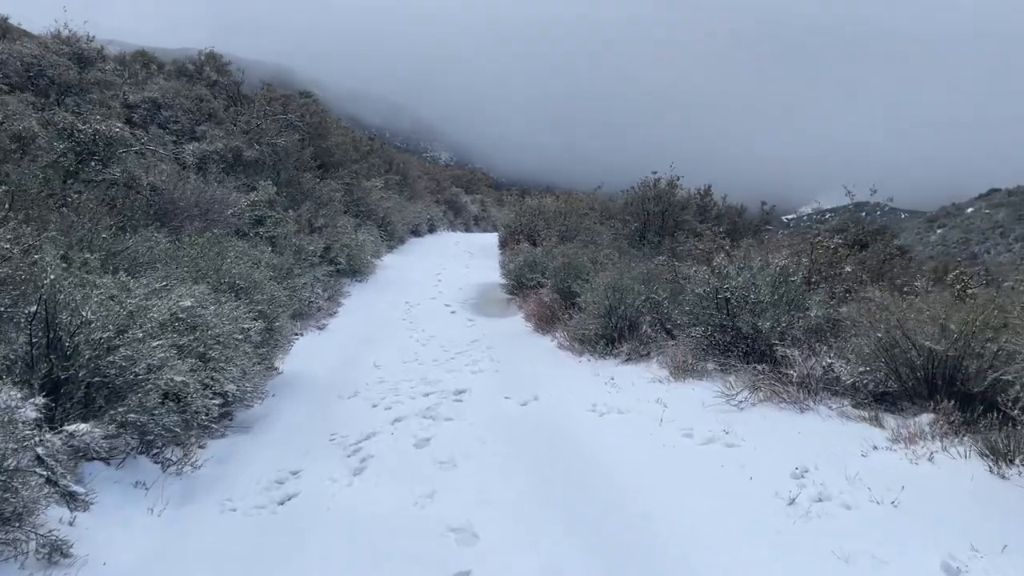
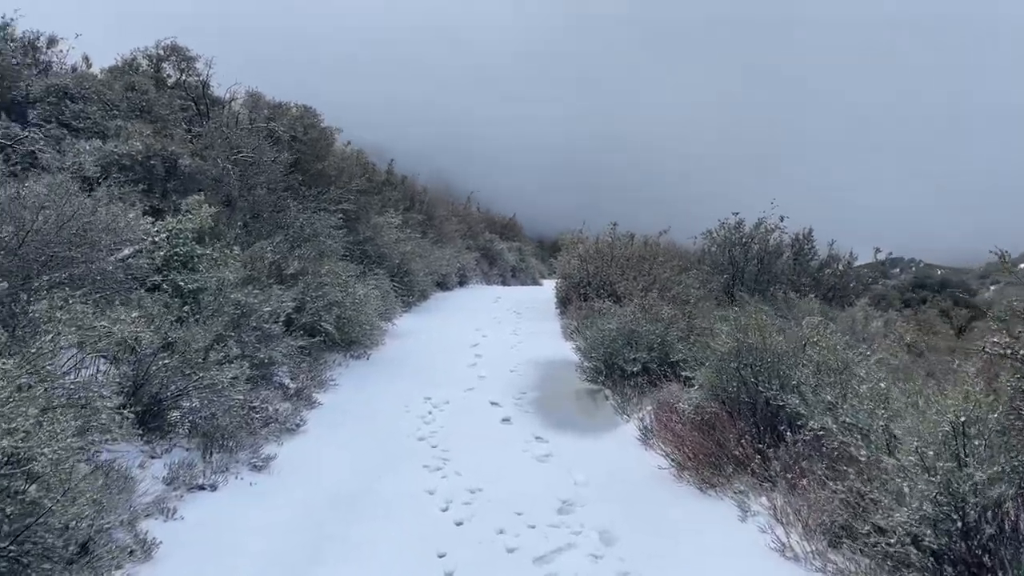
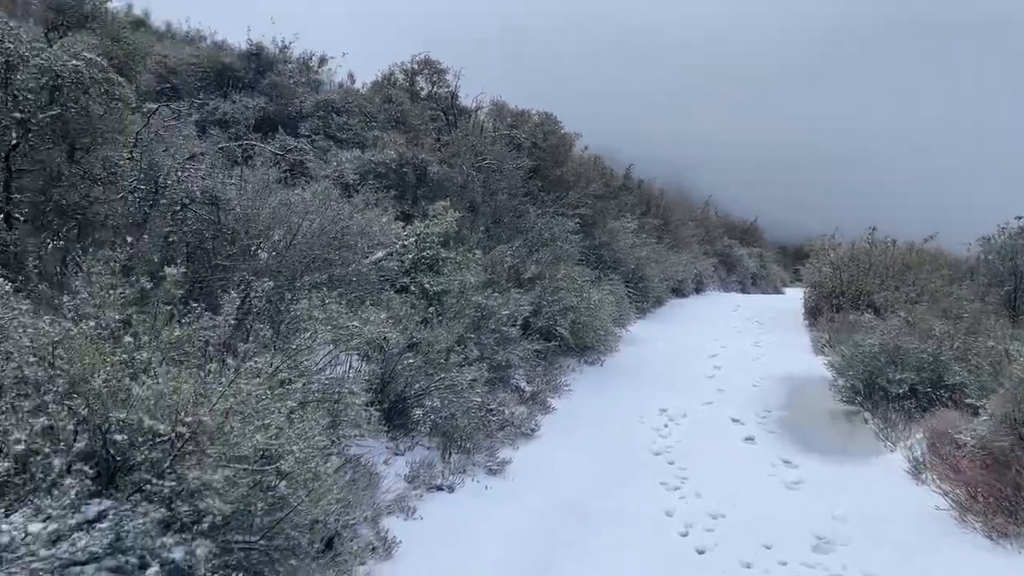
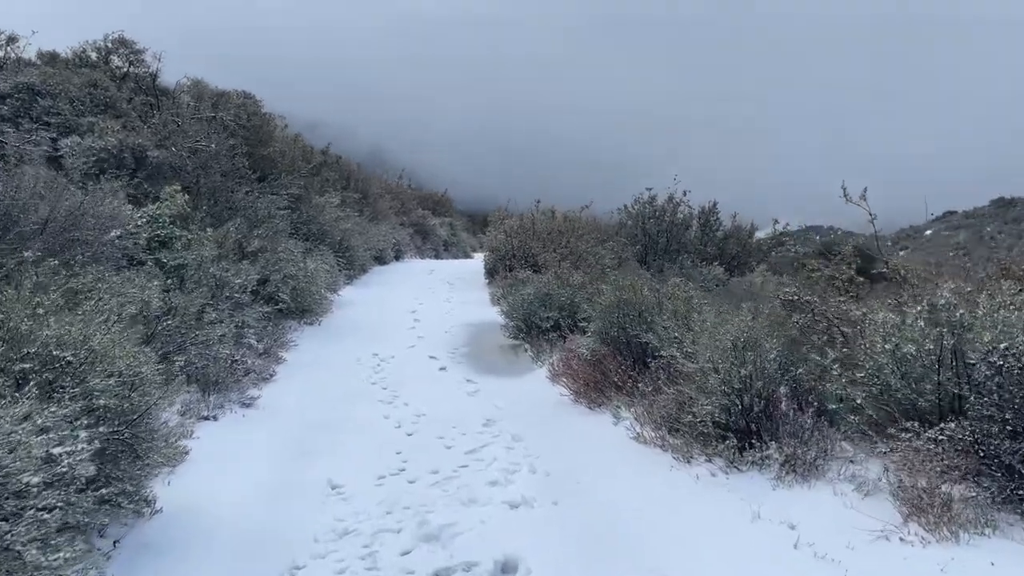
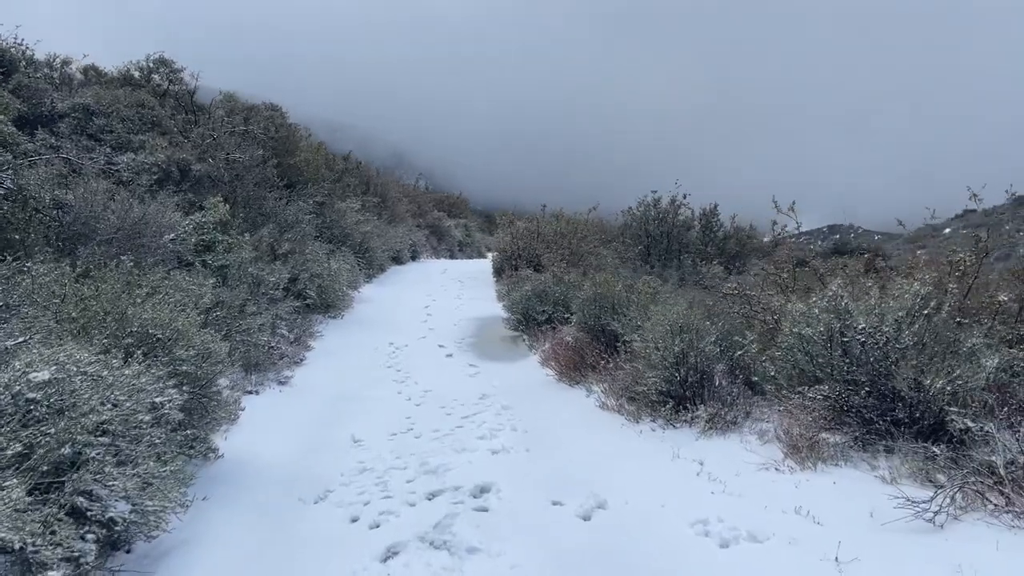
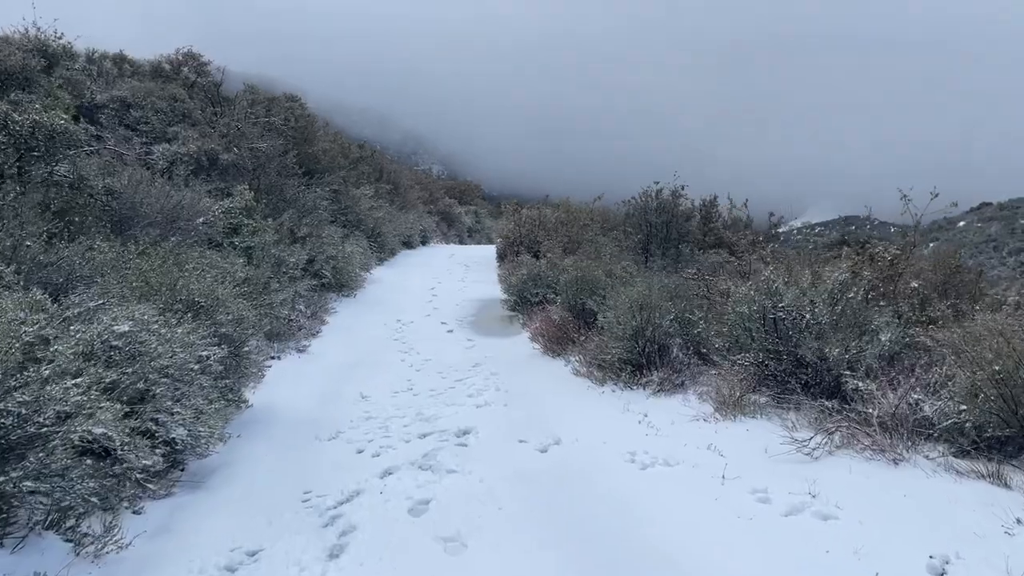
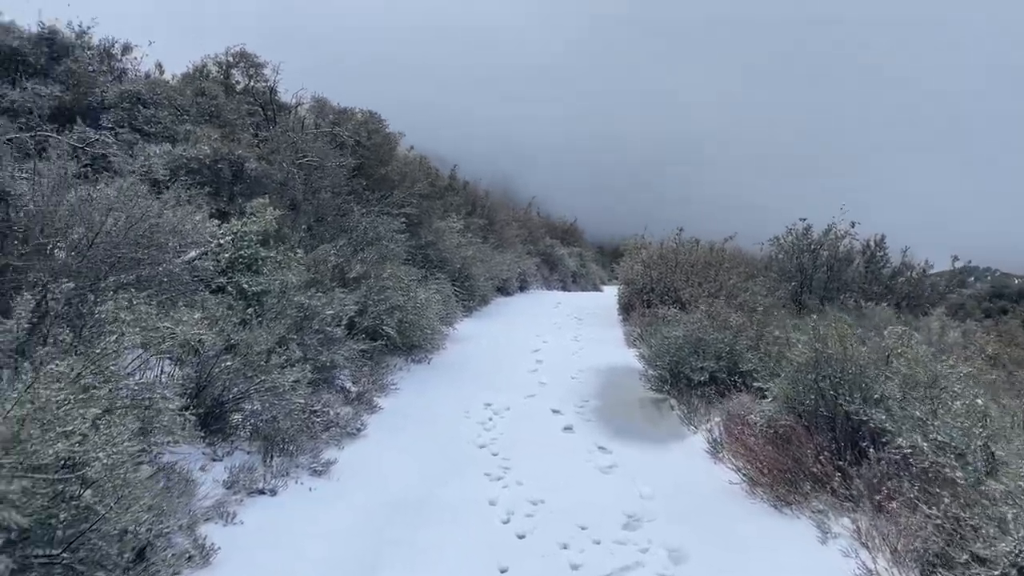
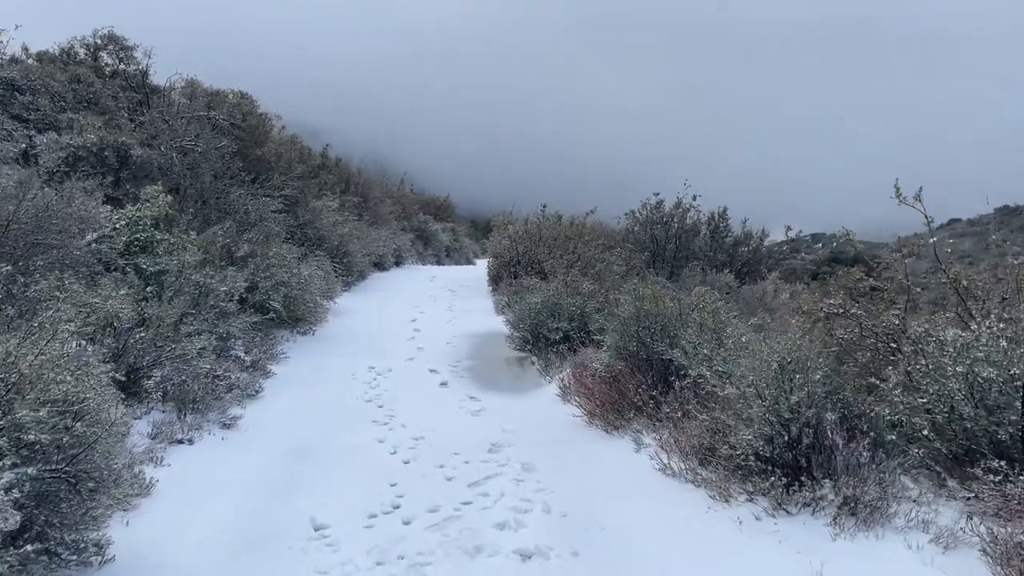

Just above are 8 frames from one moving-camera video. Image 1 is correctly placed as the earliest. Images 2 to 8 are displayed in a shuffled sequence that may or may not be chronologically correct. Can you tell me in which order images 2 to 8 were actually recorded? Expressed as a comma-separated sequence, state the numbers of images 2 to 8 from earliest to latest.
6, 5, 4, 8, 2, 7, 3
